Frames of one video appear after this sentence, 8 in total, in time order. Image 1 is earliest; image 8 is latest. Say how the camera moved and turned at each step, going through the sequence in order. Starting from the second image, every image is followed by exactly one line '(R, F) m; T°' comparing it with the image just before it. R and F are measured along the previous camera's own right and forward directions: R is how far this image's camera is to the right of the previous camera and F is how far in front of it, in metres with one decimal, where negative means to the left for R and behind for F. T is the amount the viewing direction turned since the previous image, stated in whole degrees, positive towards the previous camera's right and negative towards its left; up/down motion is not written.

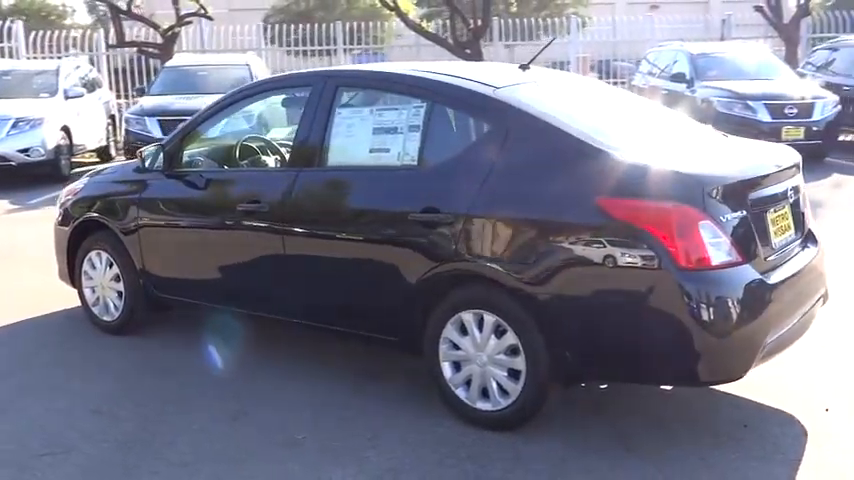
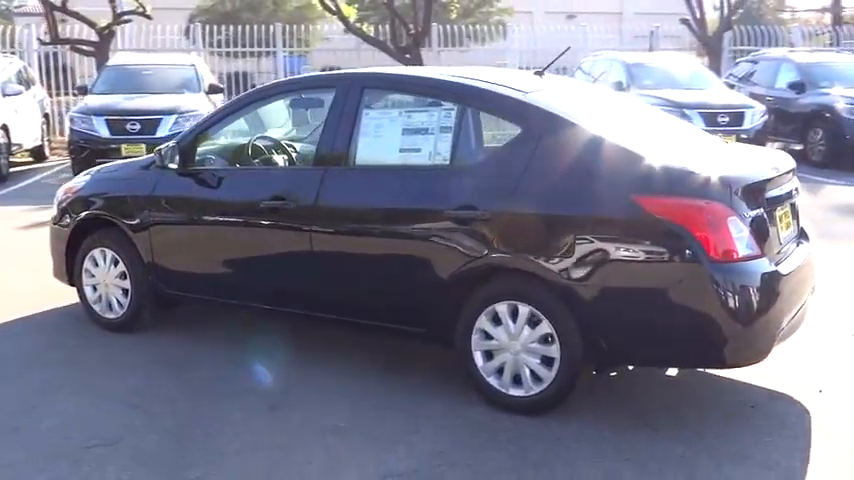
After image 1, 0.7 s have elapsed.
(-0.6, -0.2) m; +6°
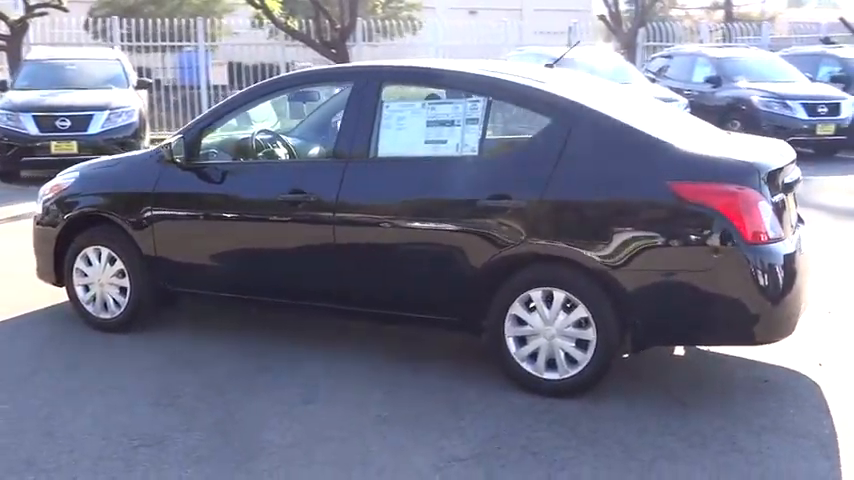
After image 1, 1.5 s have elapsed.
(-0.7, 0.0) m; +6°
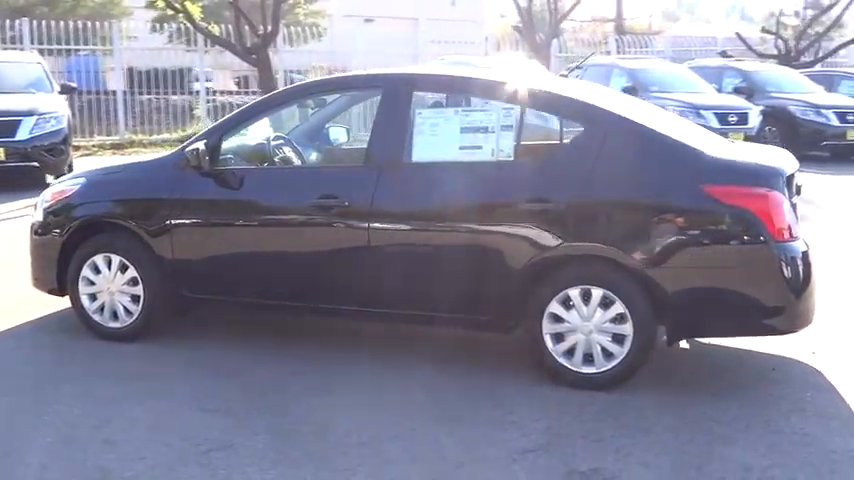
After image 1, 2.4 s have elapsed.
(-0.8, -0.1) m; +7°
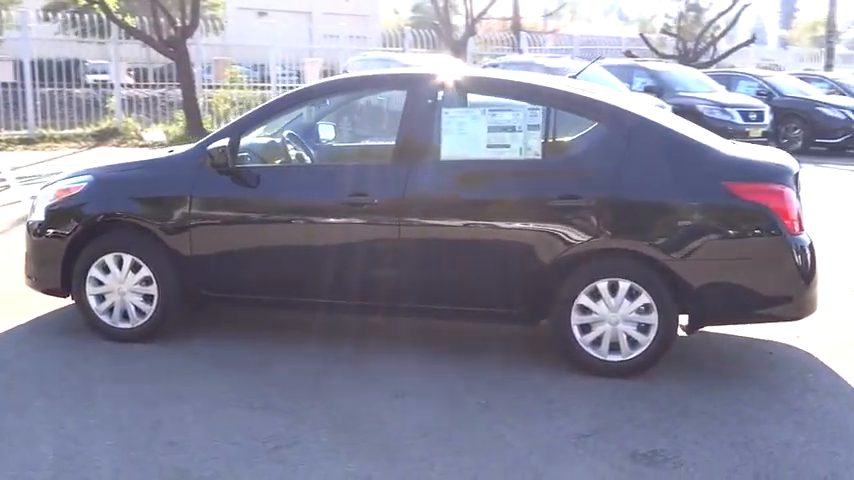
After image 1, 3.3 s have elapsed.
(-0.8, -0.1) m; +7°
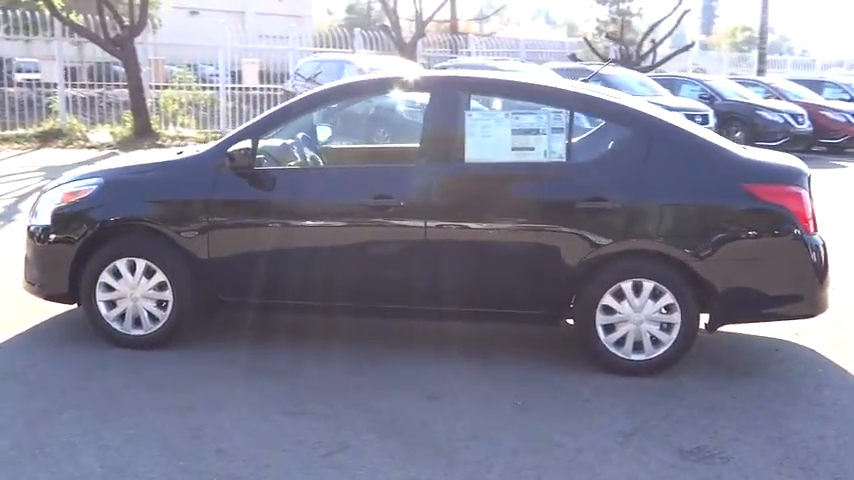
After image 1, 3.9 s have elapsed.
(-0.6, 0.0) m; +5°
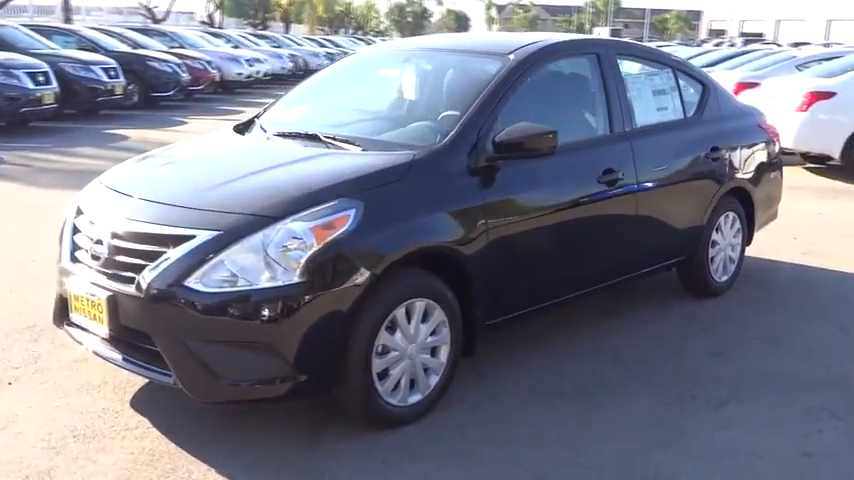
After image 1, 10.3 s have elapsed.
(-1.2, 0.0) m; +8°
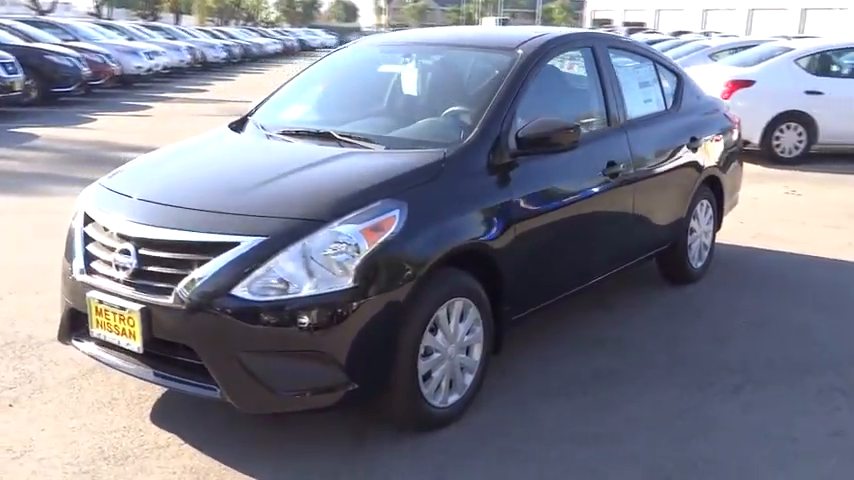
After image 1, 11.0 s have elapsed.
(-0.7, +0.1) m; +7°
